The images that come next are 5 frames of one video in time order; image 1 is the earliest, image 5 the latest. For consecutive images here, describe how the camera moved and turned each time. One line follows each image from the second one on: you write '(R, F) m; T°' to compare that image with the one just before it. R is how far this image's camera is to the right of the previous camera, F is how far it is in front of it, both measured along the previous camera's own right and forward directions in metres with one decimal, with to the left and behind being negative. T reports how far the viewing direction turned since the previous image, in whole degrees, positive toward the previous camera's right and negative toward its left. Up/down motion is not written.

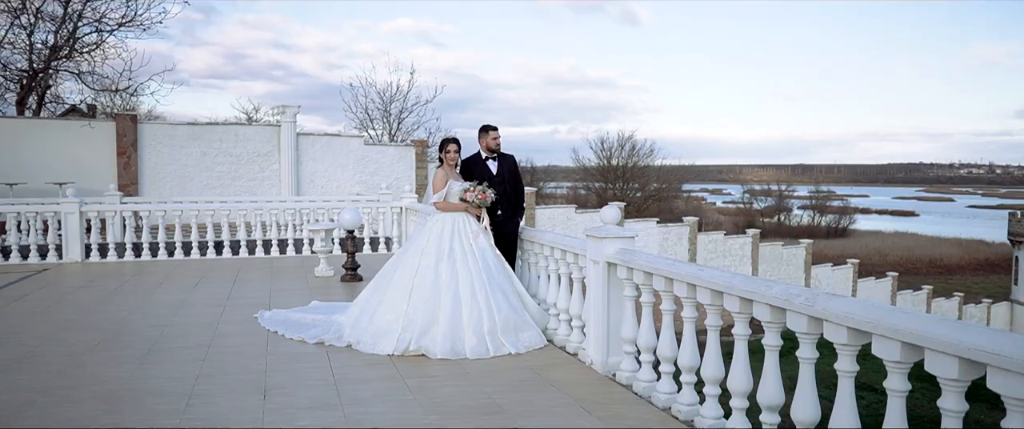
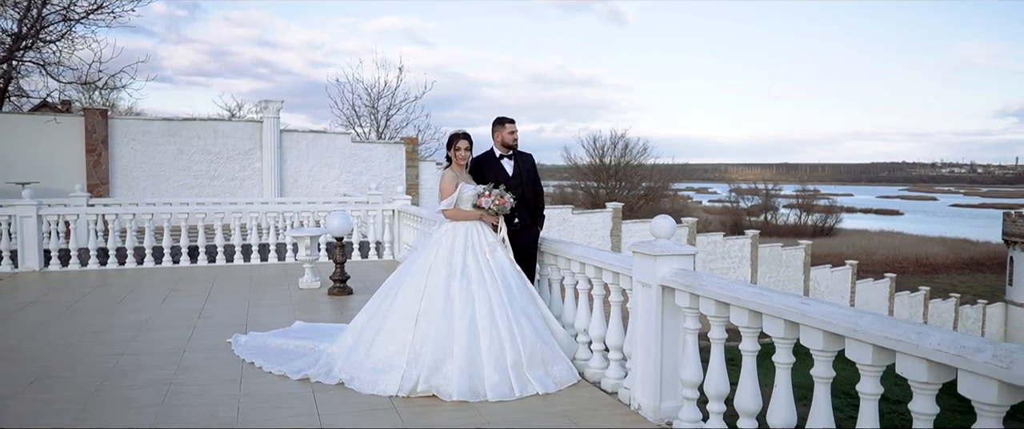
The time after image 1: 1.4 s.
(-0.2, +1.0) m; +1°
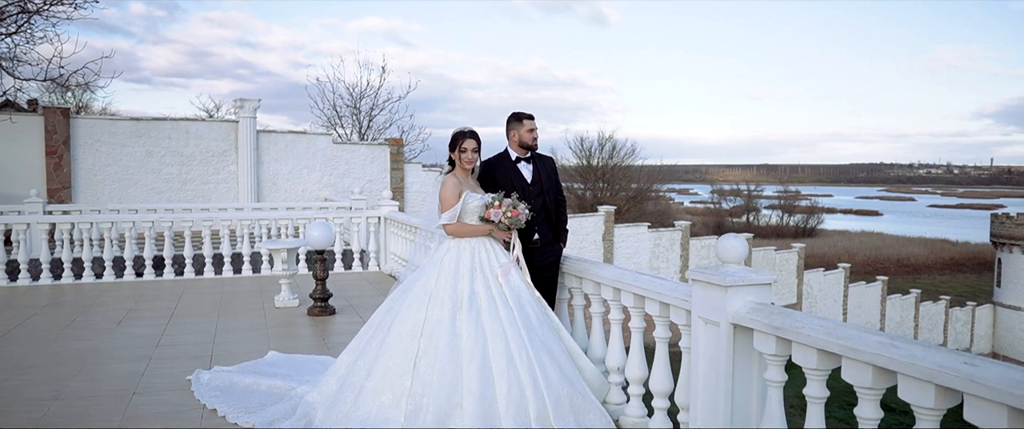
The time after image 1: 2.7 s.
(-0.2, +0.9) m; +1°
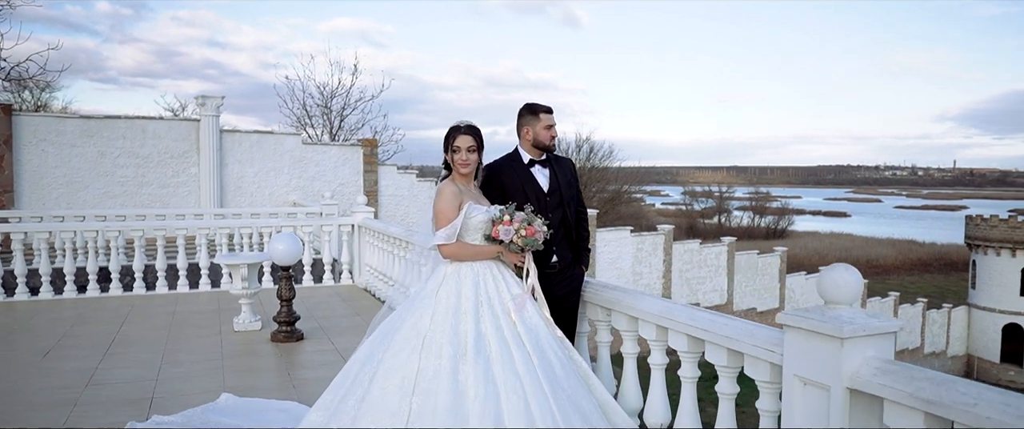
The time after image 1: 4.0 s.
(-0.2, +0.9) m; +2°
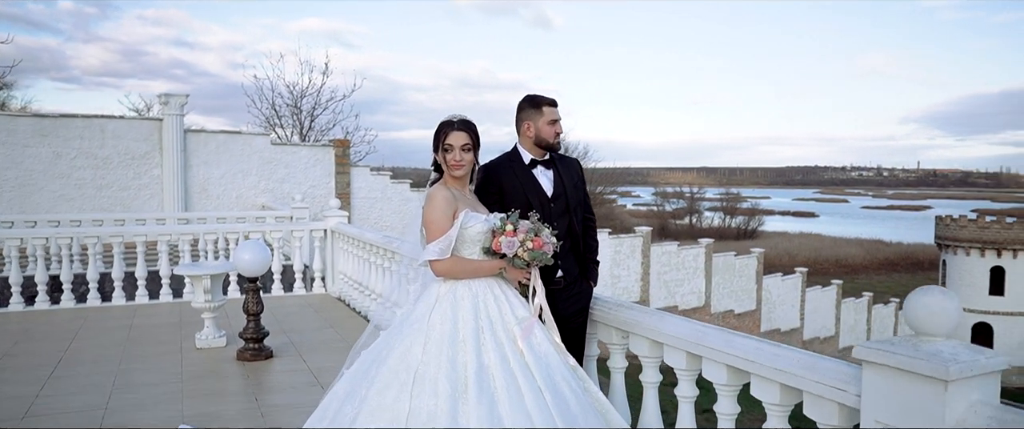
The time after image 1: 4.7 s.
(-0.1, +0.5) m; +2°
